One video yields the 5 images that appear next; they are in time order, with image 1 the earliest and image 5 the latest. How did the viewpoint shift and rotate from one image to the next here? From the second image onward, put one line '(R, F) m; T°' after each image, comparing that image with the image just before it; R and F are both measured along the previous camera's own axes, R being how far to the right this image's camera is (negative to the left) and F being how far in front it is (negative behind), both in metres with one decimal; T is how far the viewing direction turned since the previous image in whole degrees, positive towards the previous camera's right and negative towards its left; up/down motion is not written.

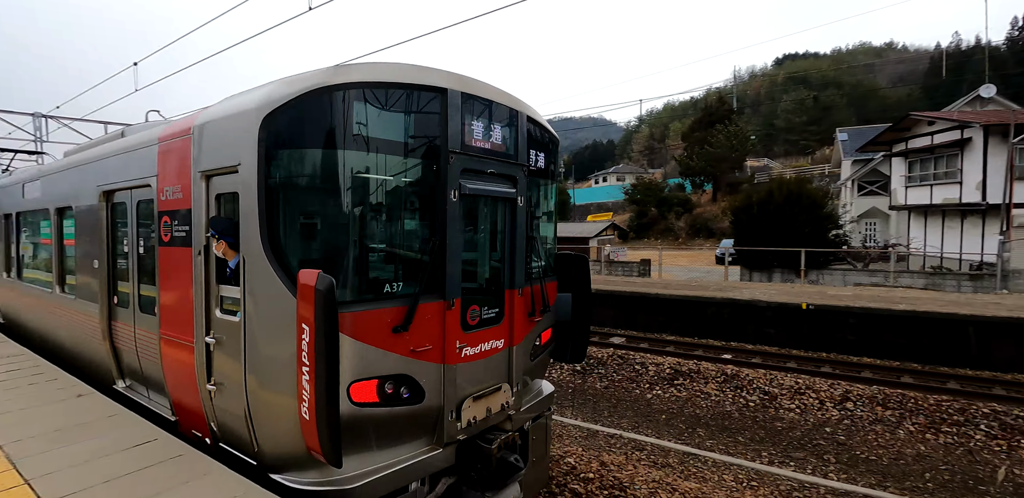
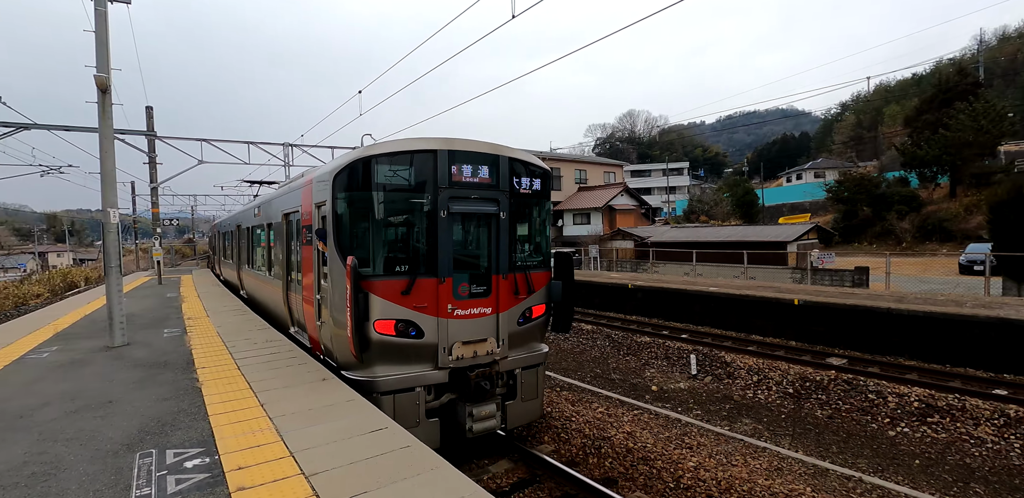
(0.0, 0.0) m; -20°
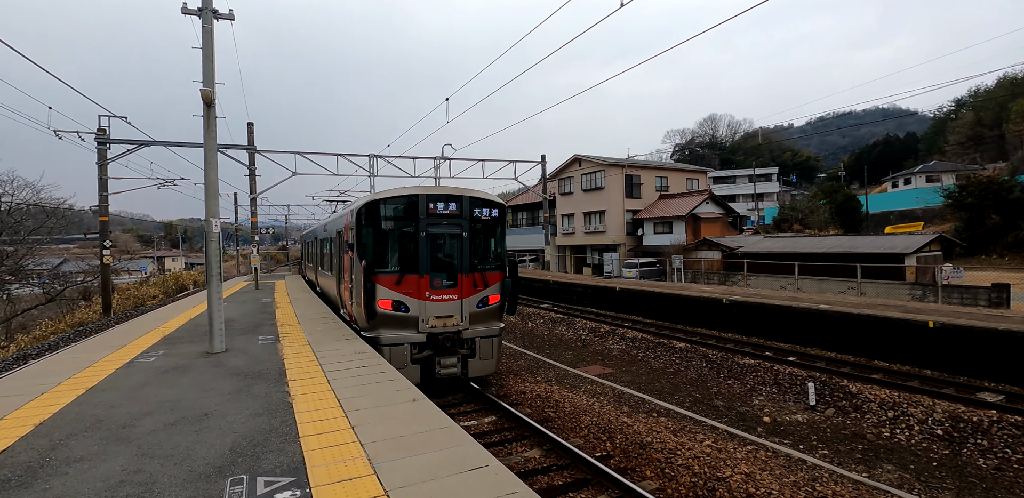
(-0.3, +0.4) m; -8°
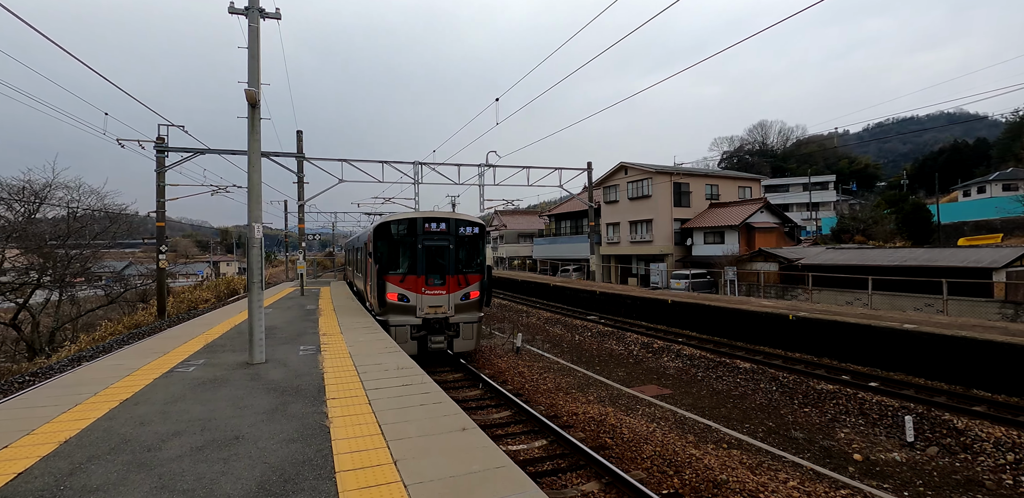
(-0.2, +0.5) m; -5°
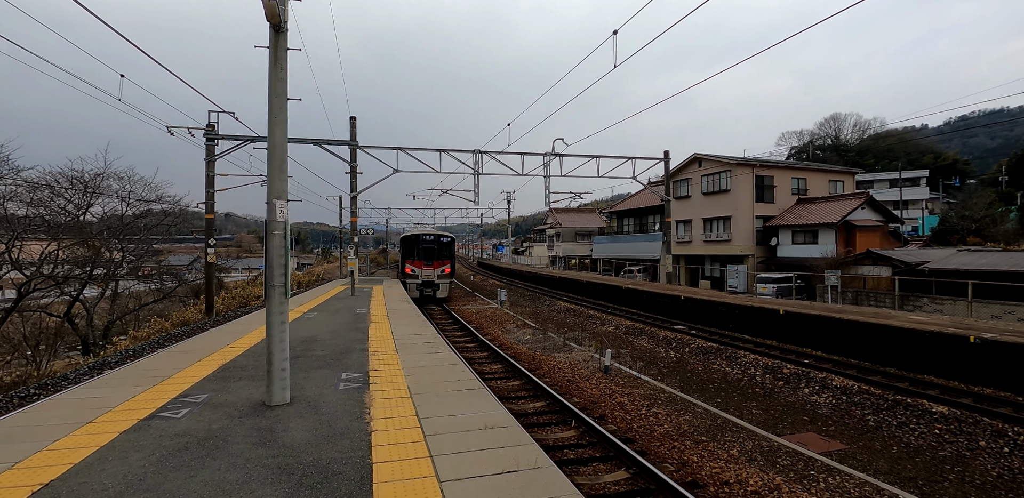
(-0.7, +1.9) m; -6°
